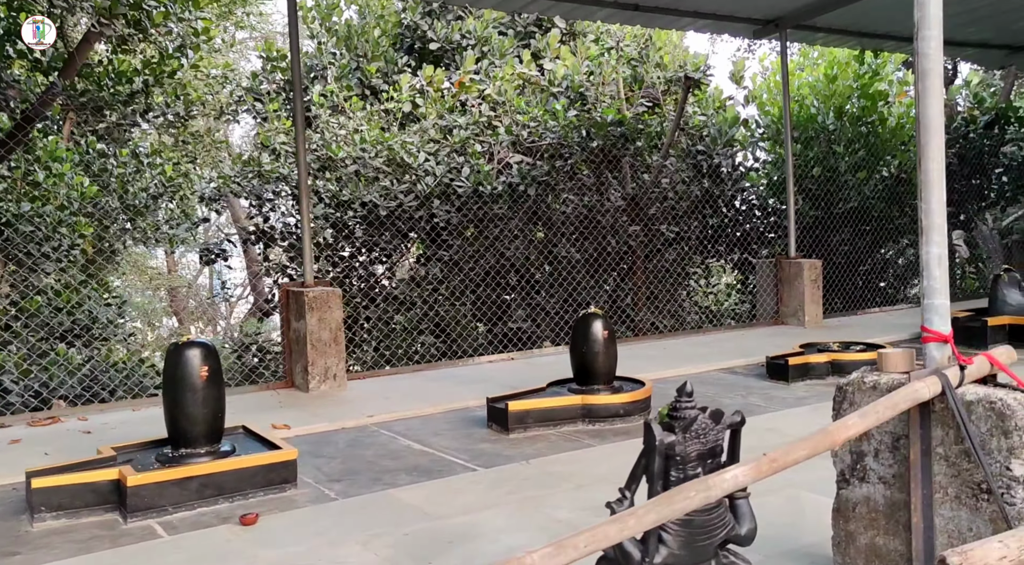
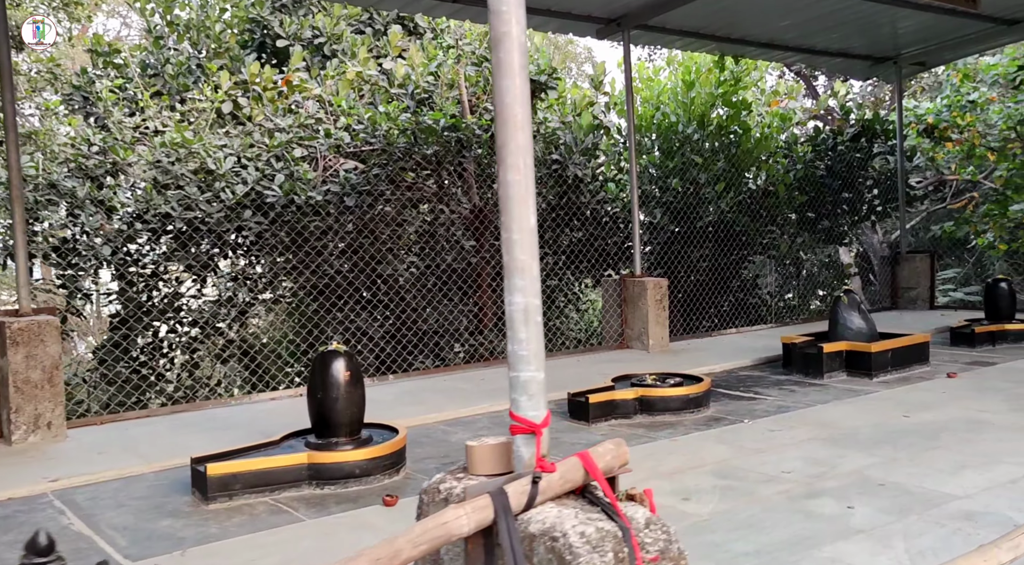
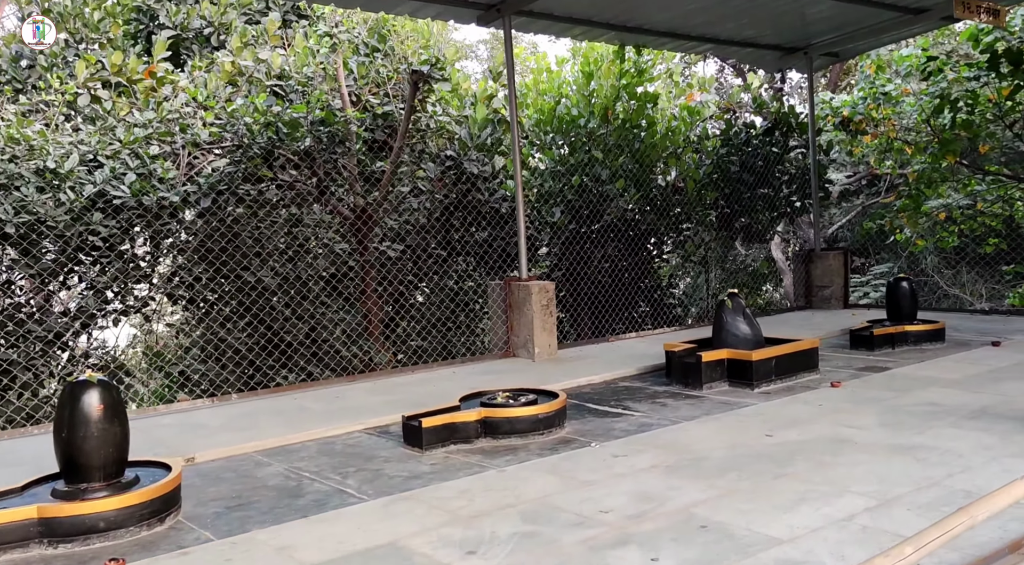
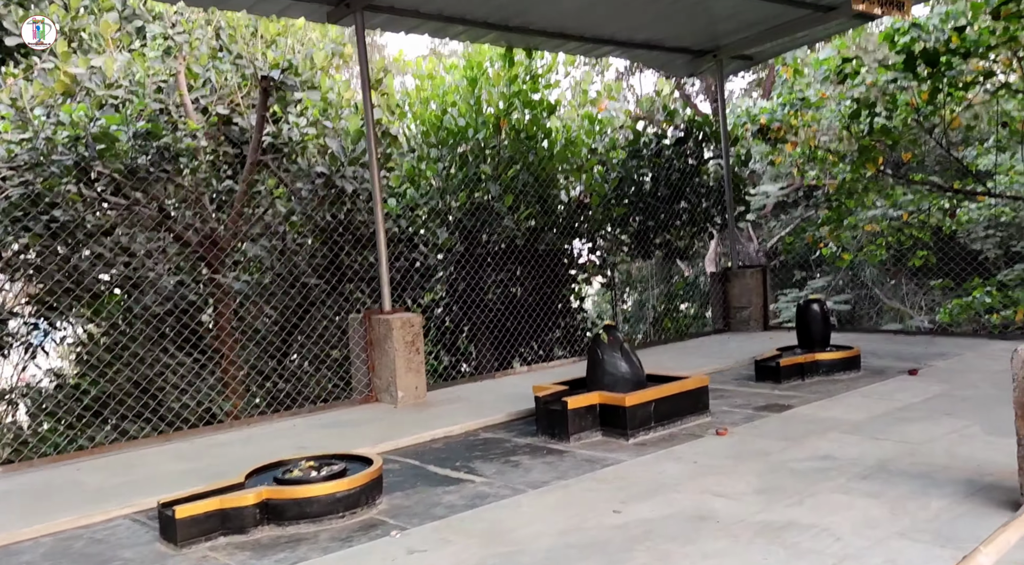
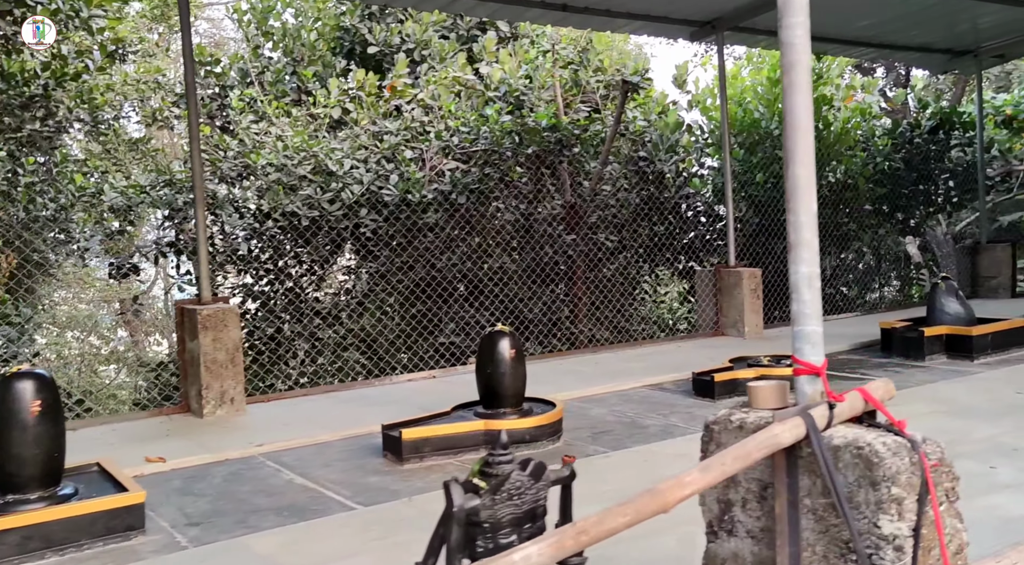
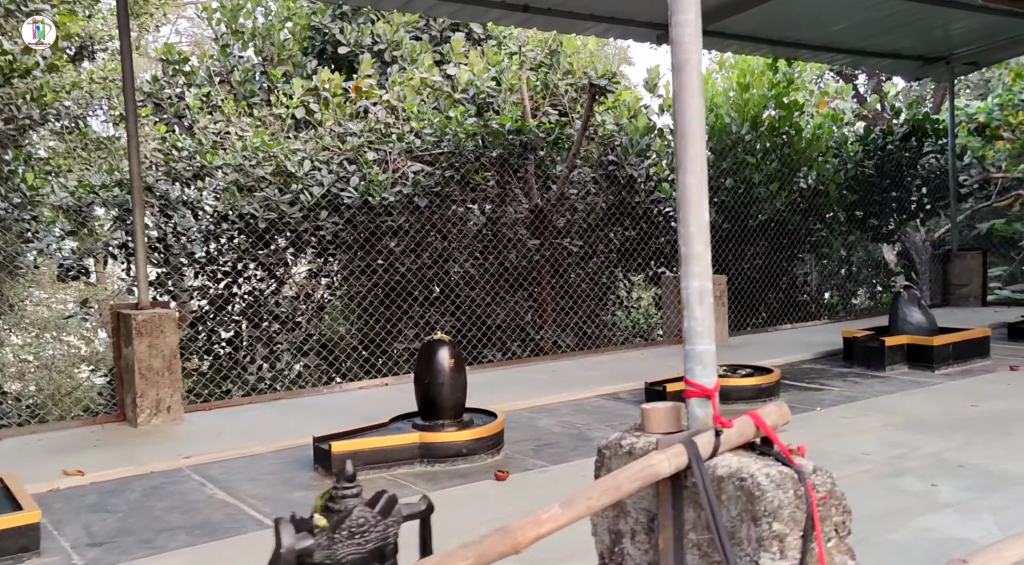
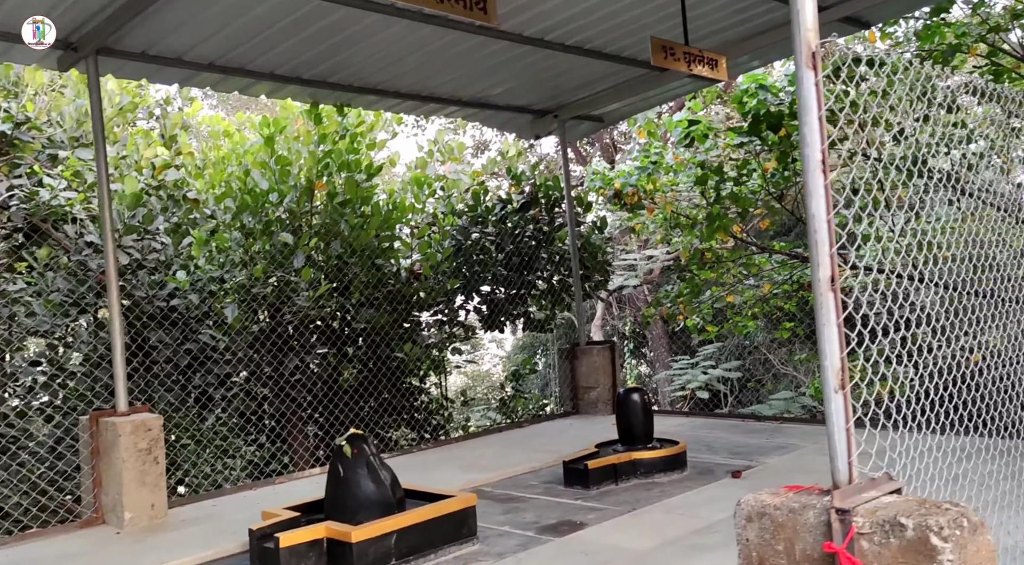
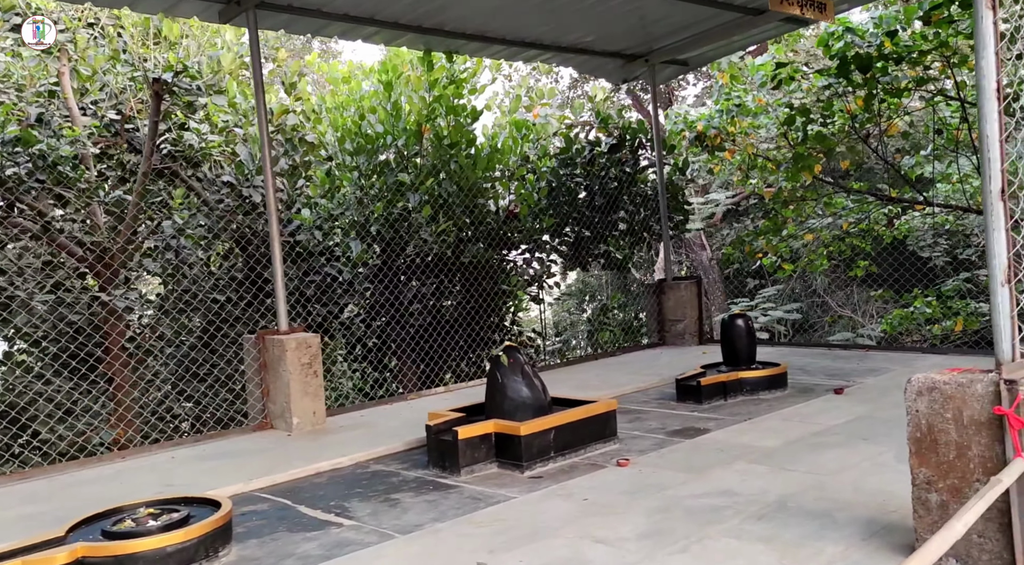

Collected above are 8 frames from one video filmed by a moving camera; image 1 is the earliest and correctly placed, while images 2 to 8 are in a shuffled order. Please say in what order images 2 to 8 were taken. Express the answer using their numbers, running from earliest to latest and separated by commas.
5, 6, 2, 3, 4, 8, 7
